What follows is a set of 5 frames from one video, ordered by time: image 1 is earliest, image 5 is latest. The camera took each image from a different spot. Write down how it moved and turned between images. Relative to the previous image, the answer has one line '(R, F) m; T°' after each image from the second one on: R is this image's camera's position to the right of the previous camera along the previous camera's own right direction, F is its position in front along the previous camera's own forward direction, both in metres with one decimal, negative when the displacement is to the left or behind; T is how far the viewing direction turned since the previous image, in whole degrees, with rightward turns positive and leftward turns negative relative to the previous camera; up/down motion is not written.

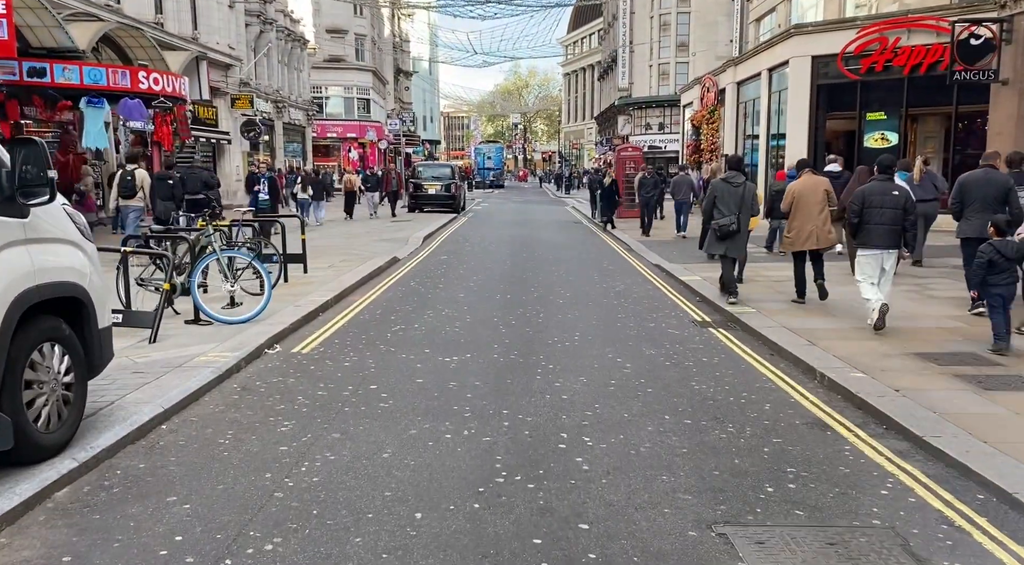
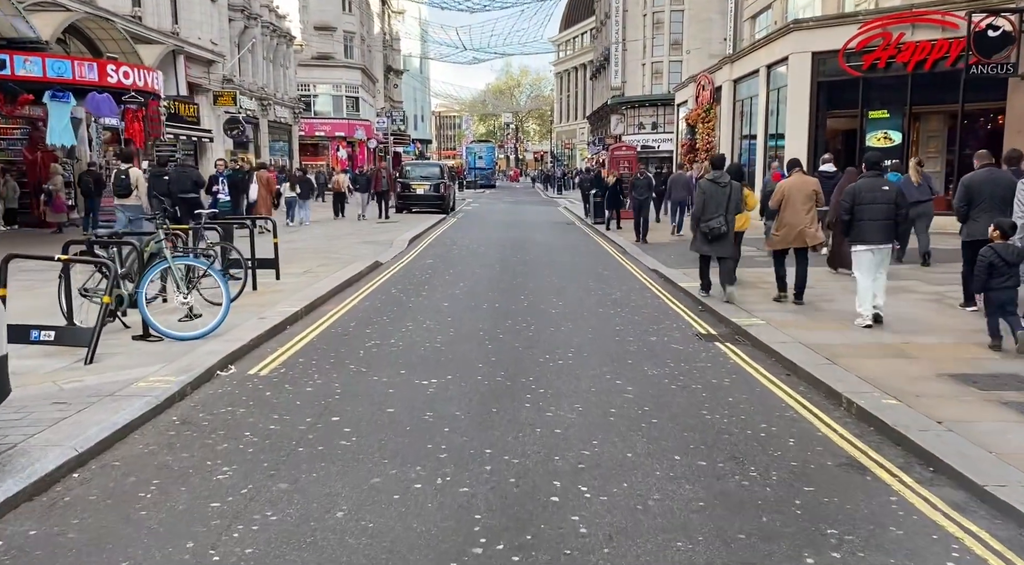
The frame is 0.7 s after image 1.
(0.0, +0.9) m; +1°
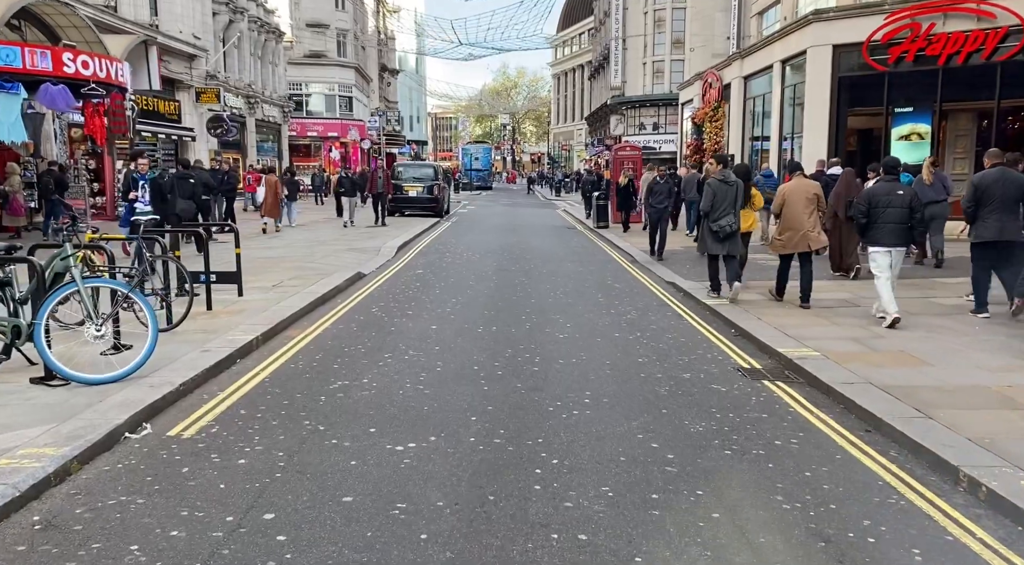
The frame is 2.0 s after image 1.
(0.0, +1.7) m; 0°
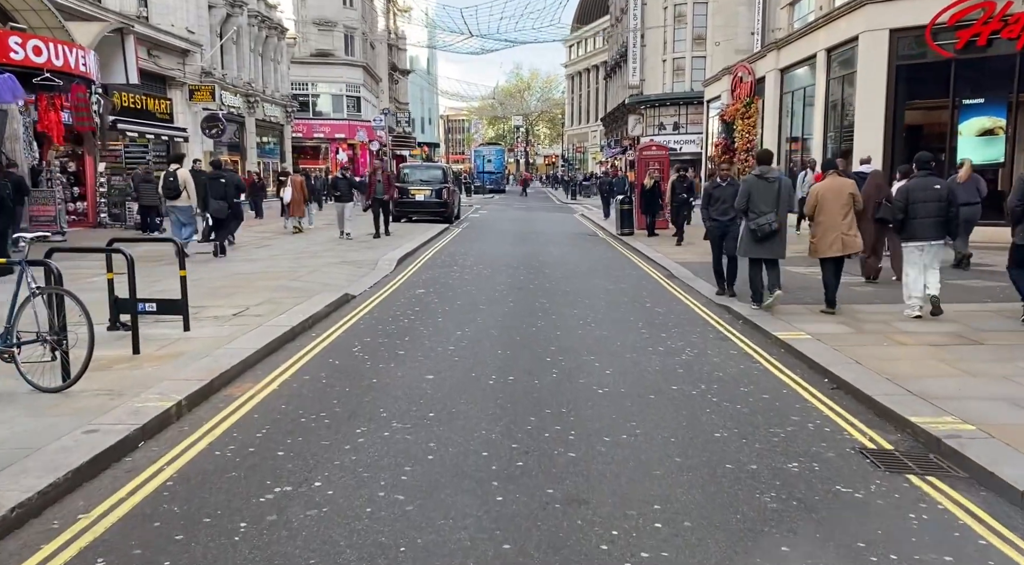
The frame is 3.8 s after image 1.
(-0.1, +2.3) m; -1°
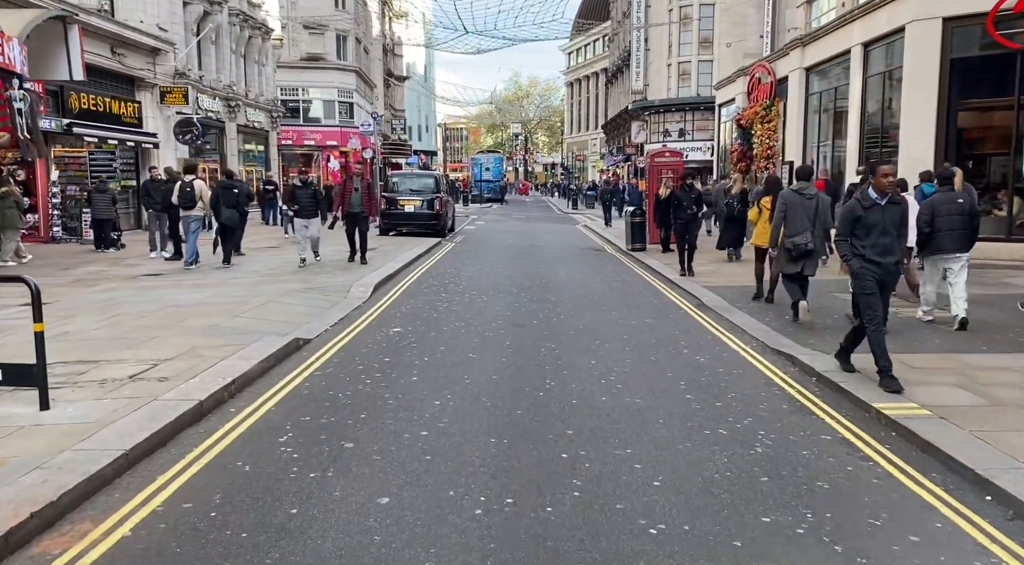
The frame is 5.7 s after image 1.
(0.0, +2.5) m; 0°
